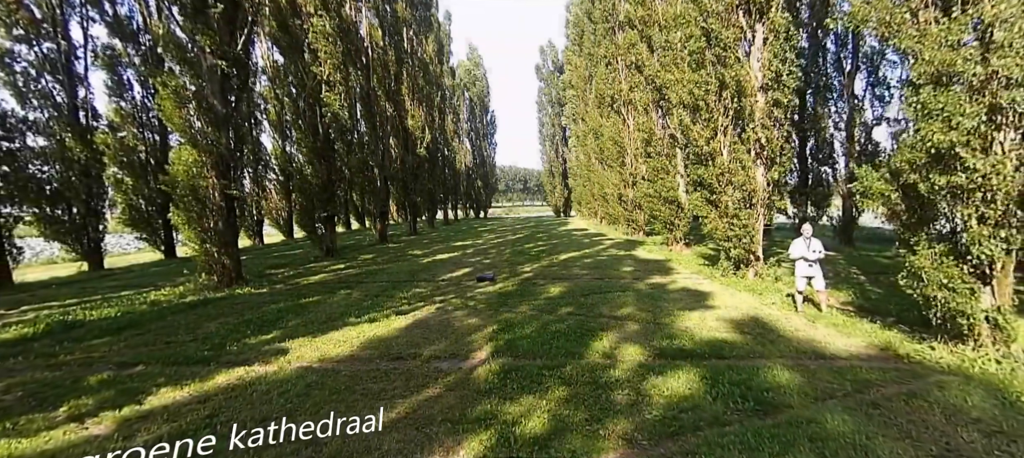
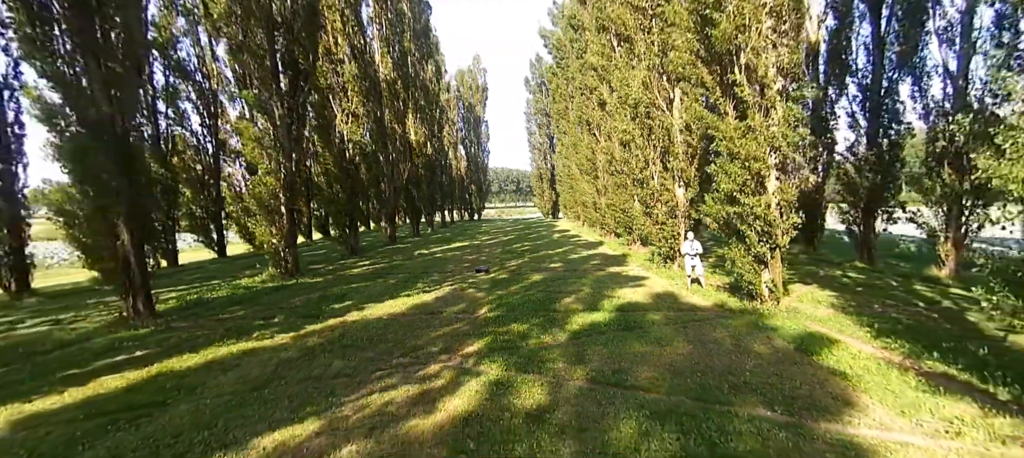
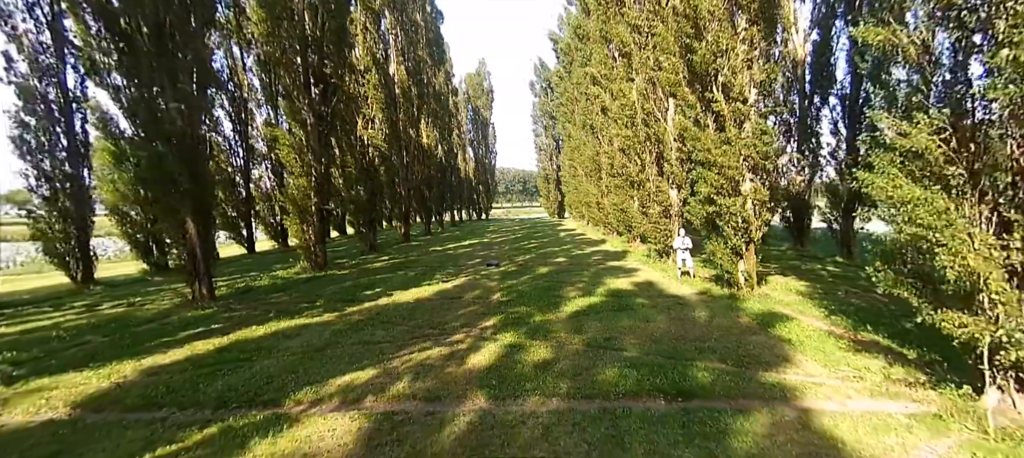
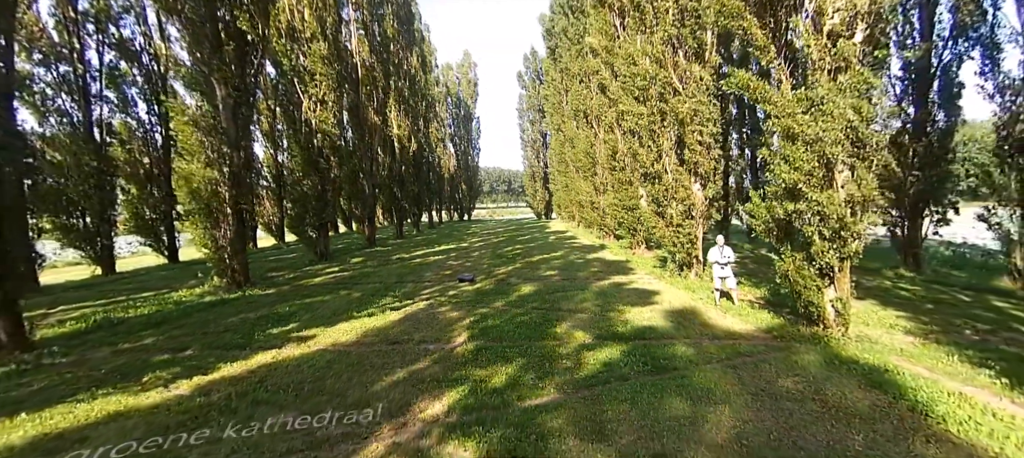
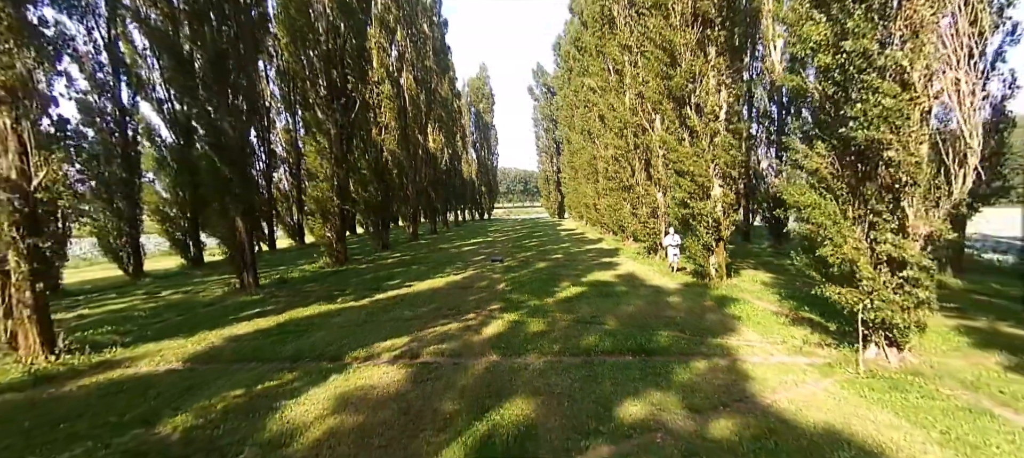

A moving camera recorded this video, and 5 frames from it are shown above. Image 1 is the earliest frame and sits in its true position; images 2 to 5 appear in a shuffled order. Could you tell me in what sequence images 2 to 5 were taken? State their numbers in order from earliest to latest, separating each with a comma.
4, 2, 3, 5
